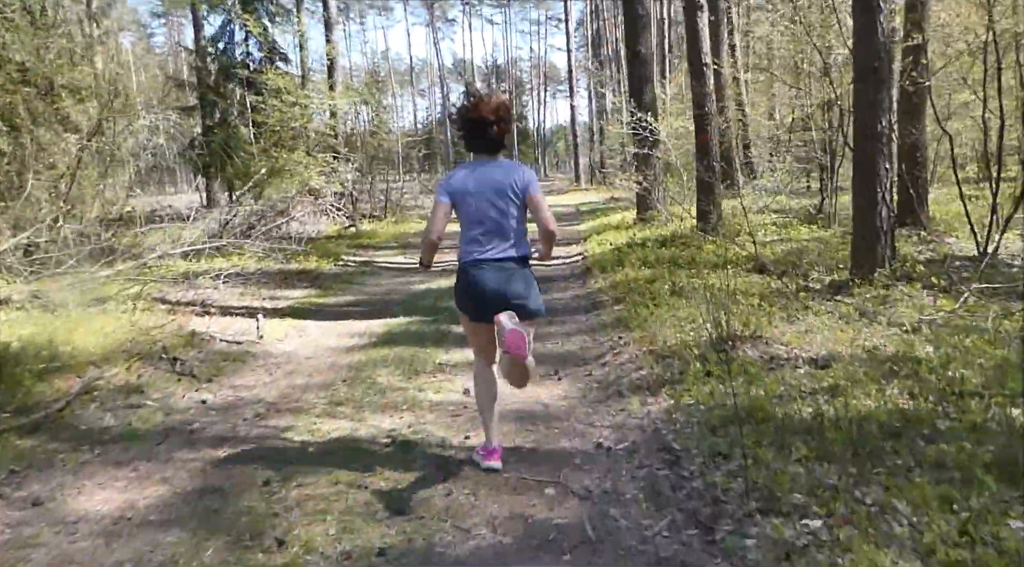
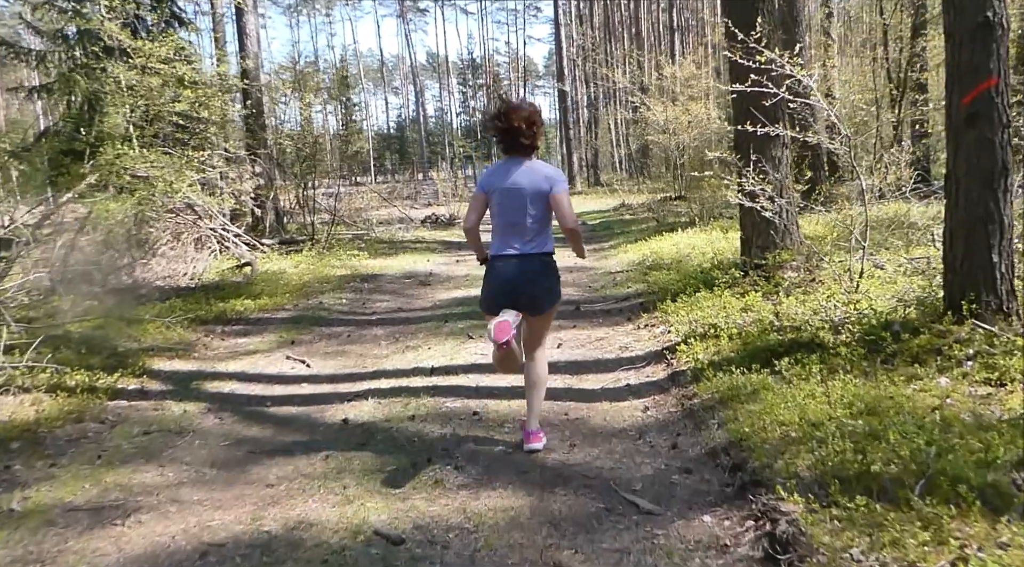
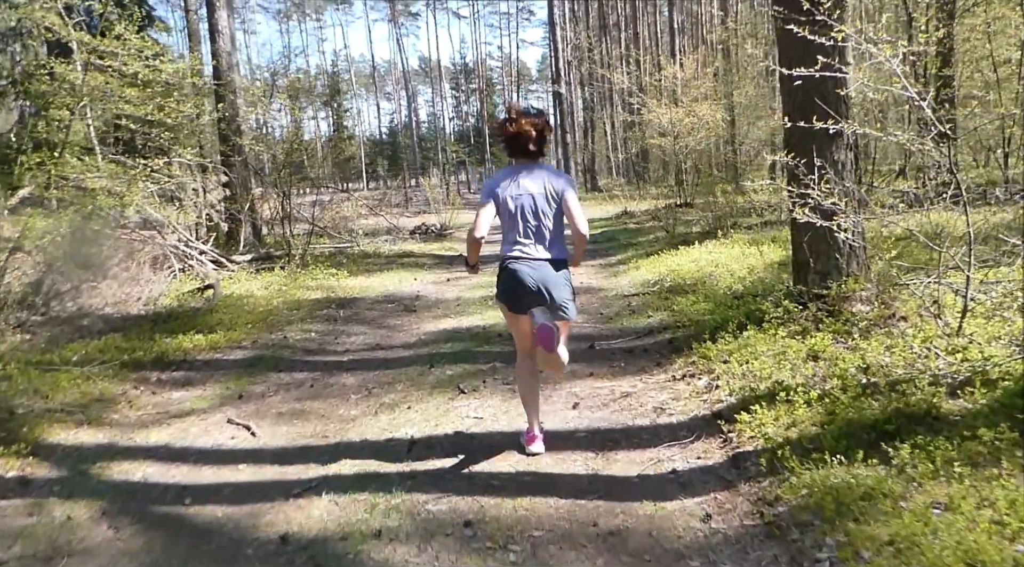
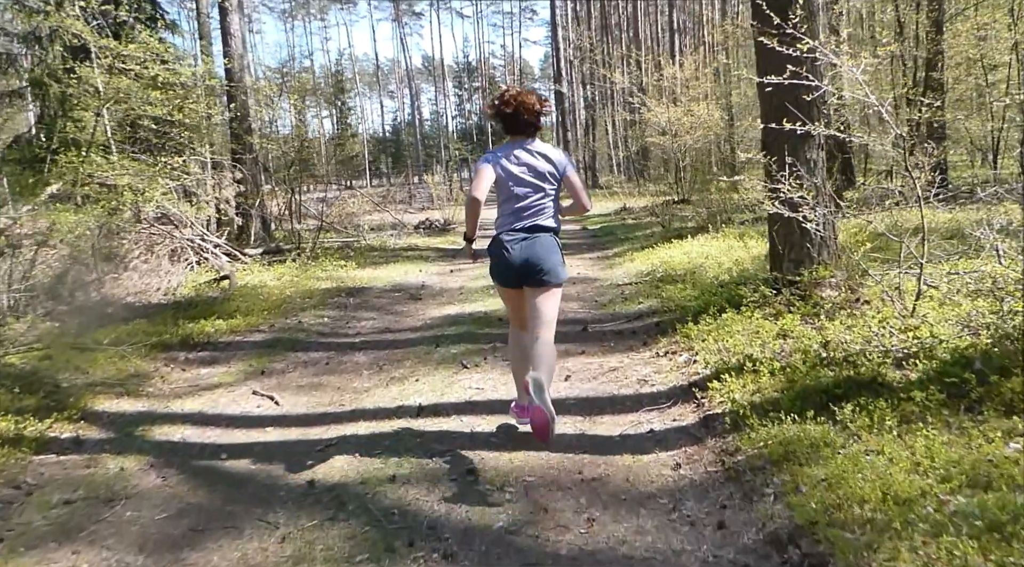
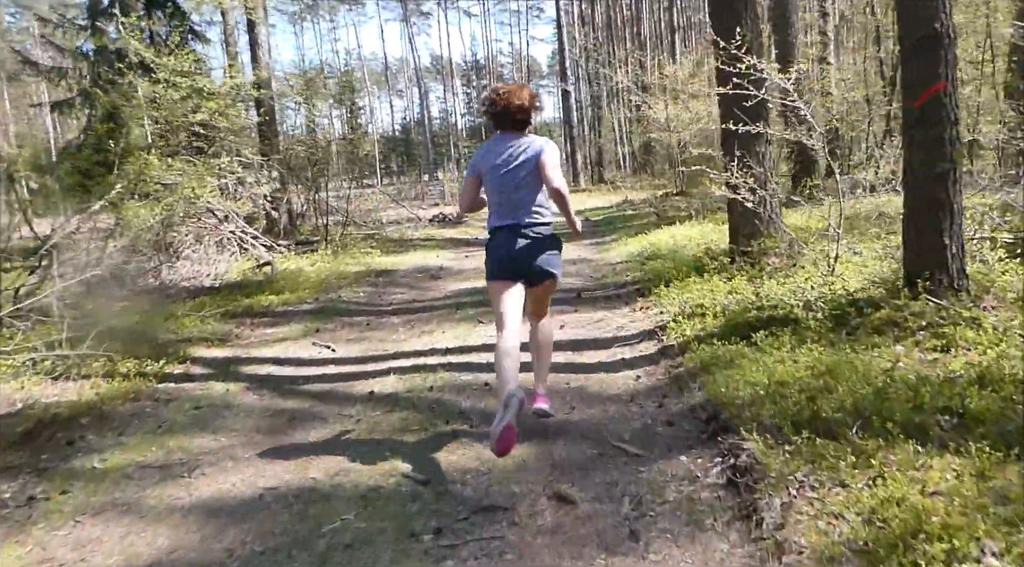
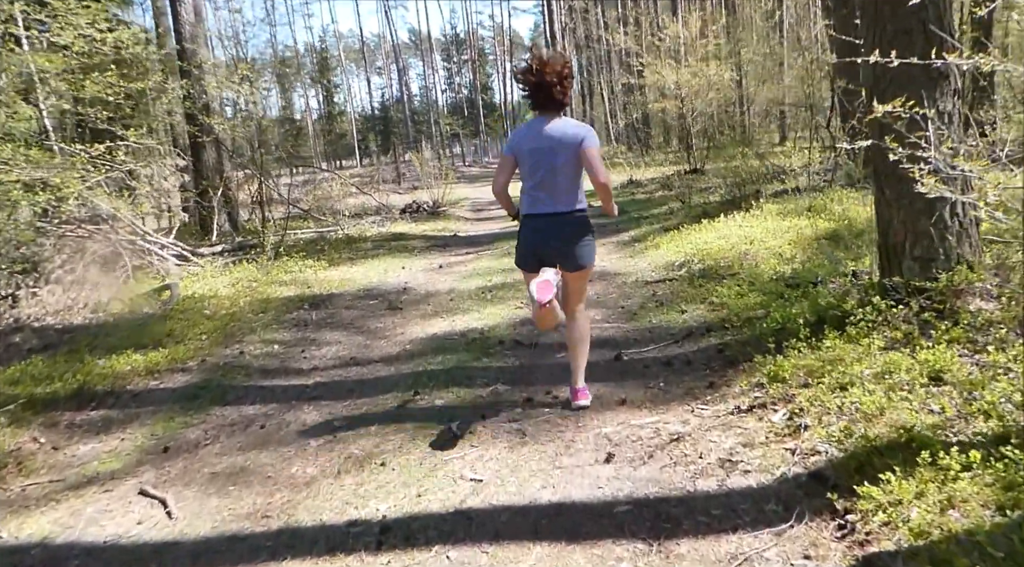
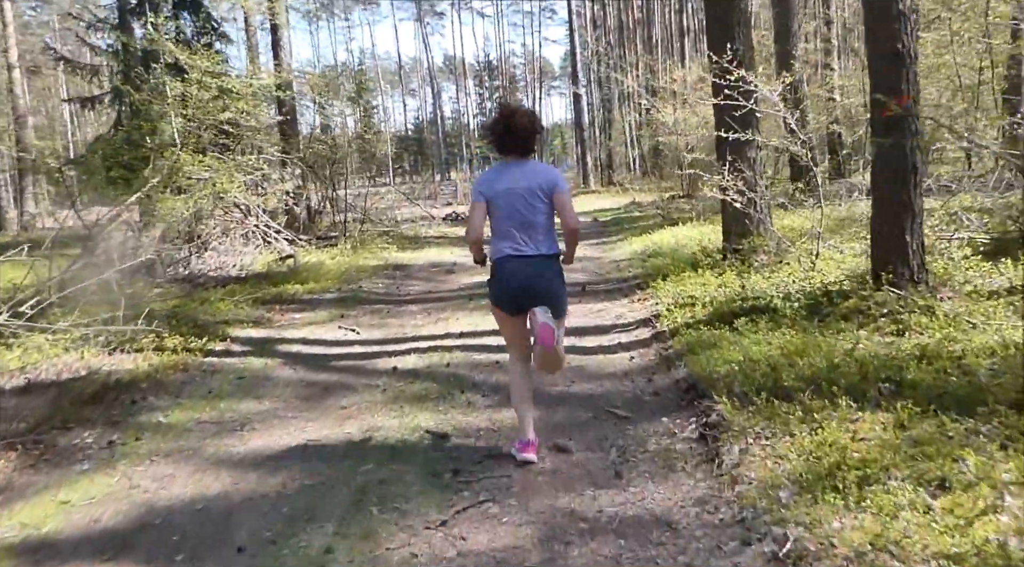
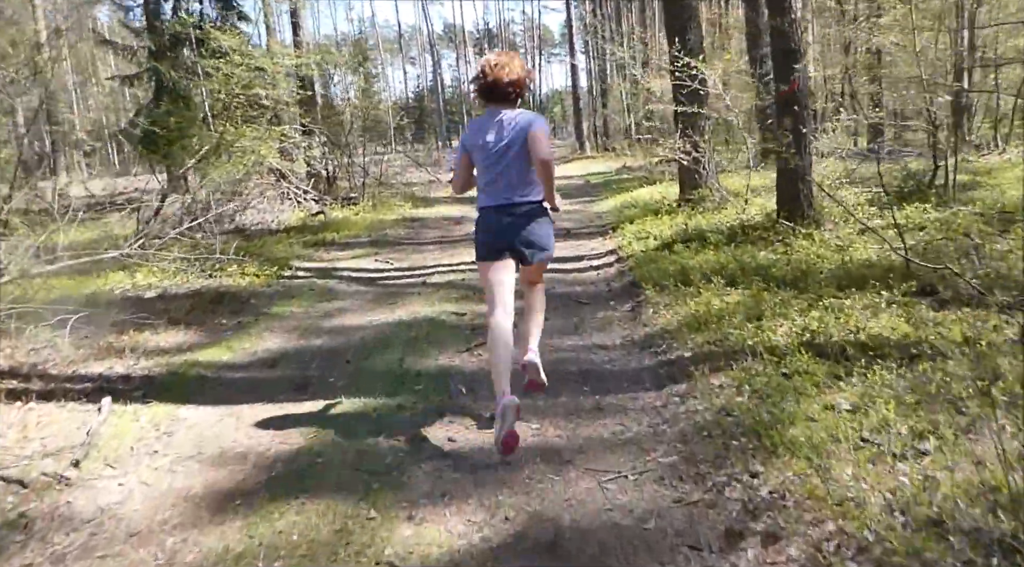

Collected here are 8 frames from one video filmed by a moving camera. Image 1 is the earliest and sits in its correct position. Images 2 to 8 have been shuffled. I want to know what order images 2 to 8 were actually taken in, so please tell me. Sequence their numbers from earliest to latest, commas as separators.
8, 7, 5, 2, 4, 3, 6
